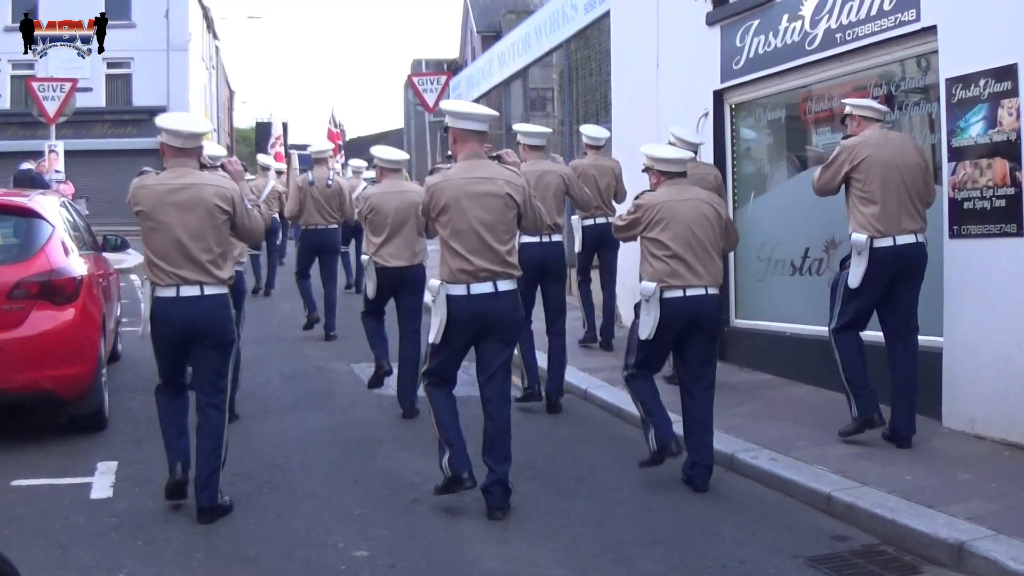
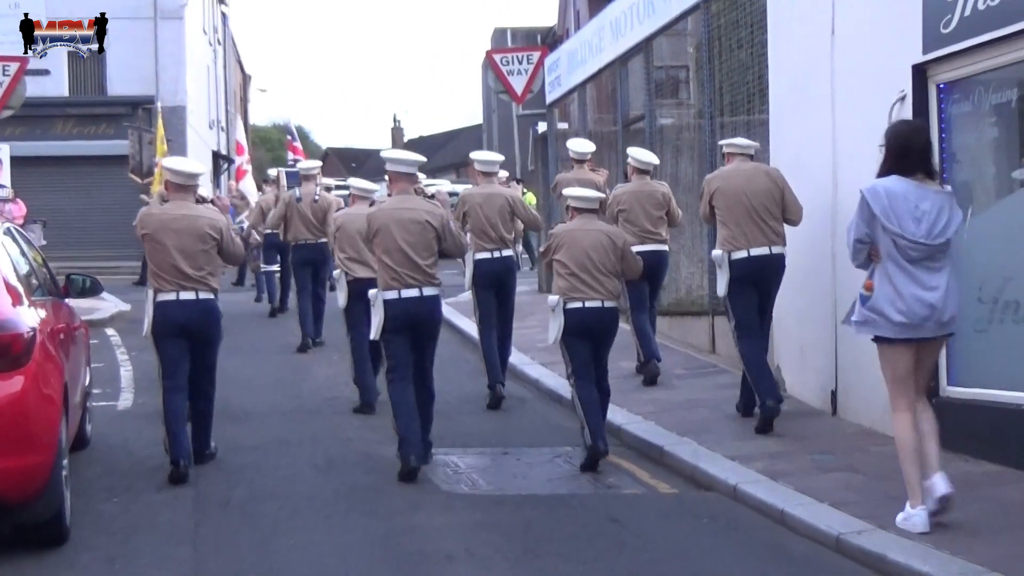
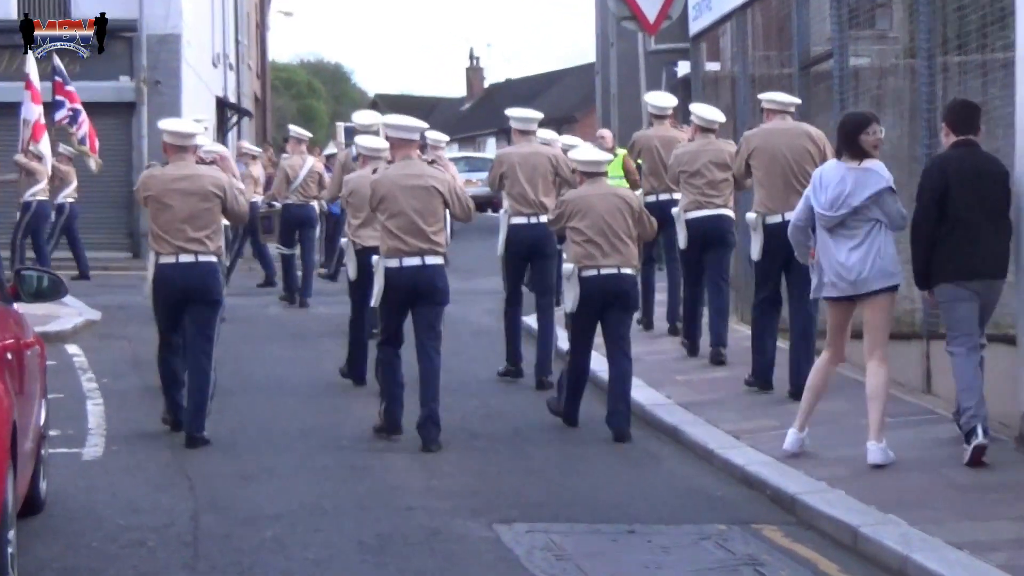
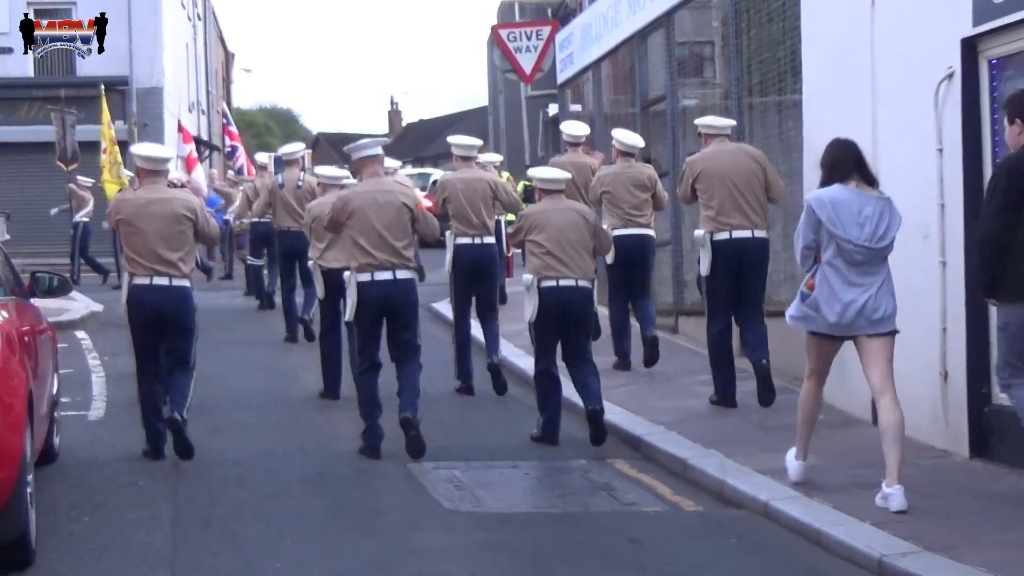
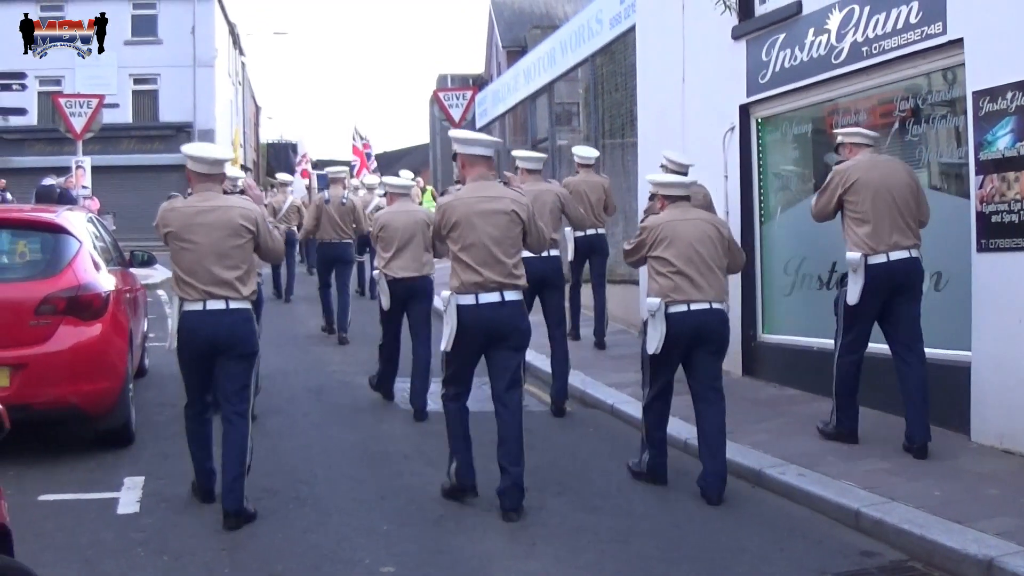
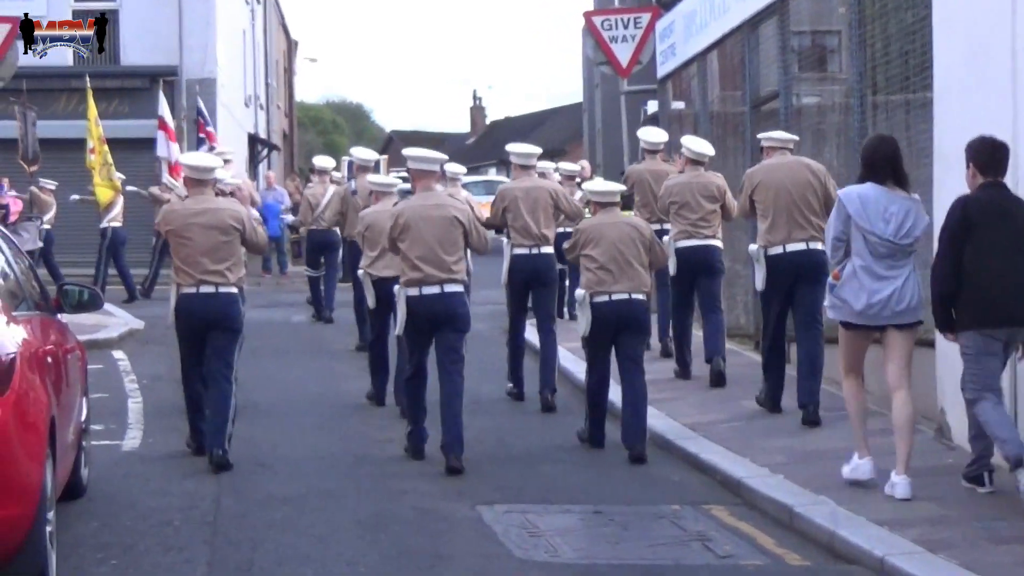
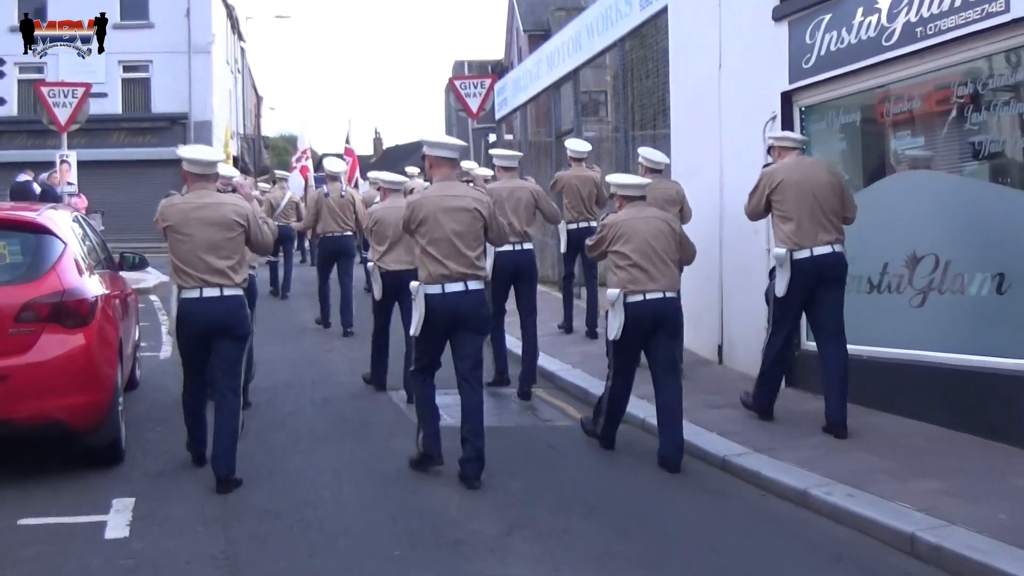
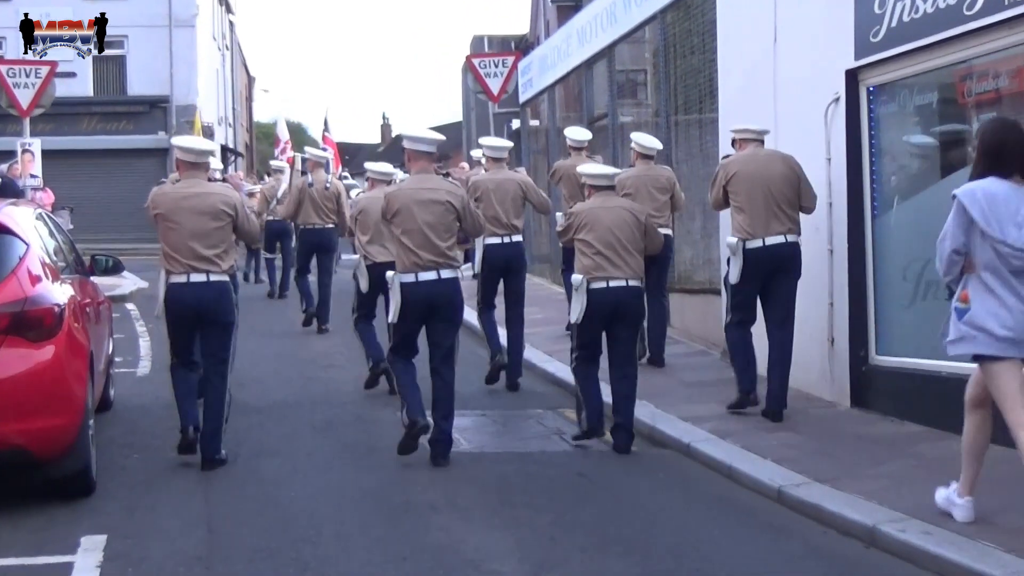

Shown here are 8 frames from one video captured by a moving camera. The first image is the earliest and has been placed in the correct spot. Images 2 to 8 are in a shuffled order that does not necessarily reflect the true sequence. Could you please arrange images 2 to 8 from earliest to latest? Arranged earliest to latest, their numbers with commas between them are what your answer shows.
5, 7, 8, 2, 4, 6, 3
